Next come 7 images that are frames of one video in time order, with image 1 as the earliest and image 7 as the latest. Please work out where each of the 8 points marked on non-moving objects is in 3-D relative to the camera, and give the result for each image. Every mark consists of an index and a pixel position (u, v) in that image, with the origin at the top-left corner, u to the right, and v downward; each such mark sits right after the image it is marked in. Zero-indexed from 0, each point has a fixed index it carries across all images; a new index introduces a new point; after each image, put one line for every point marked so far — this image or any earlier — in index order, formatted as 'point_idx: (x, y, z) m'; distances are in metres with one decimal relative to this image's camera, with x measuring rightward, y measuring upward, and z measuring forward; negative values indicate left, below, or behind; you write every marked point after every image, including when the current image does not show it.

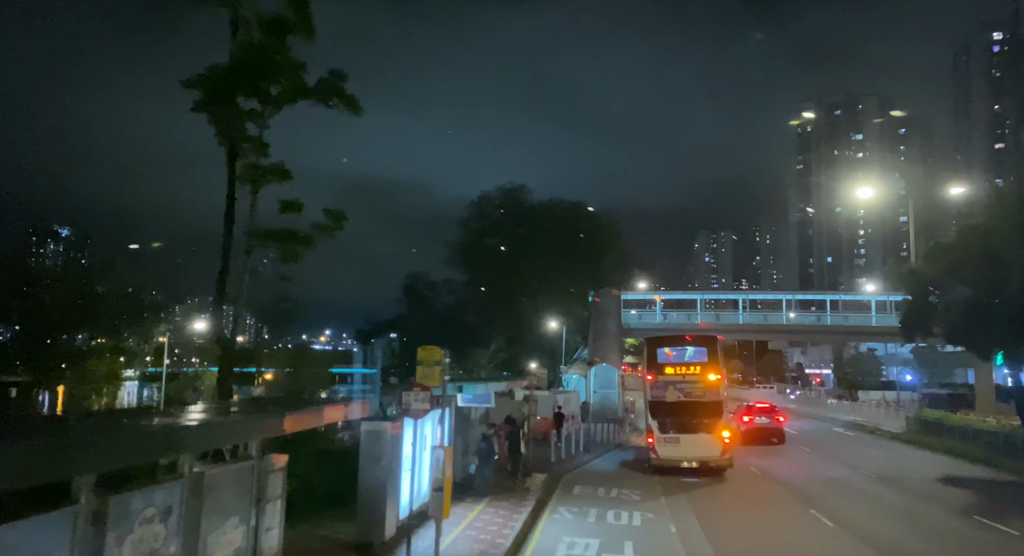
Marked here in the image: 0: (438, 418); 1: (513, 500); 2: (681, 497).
0: (-1.2, -2.2, +12.2) m
1: (0.0, -4.0, +14.1) m
2: (+3.5, -4.6, +16.3) m
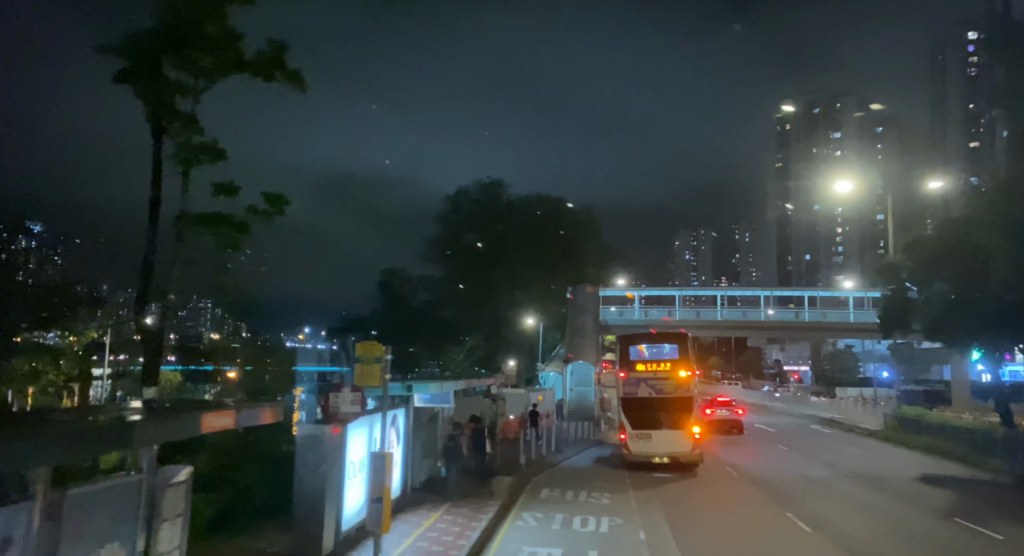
0: (-1.8, -2.1, +11.4) m
1: (-0.7, -3.9, +13.4) m
2: (+2.8, -4.5, +15.6) m
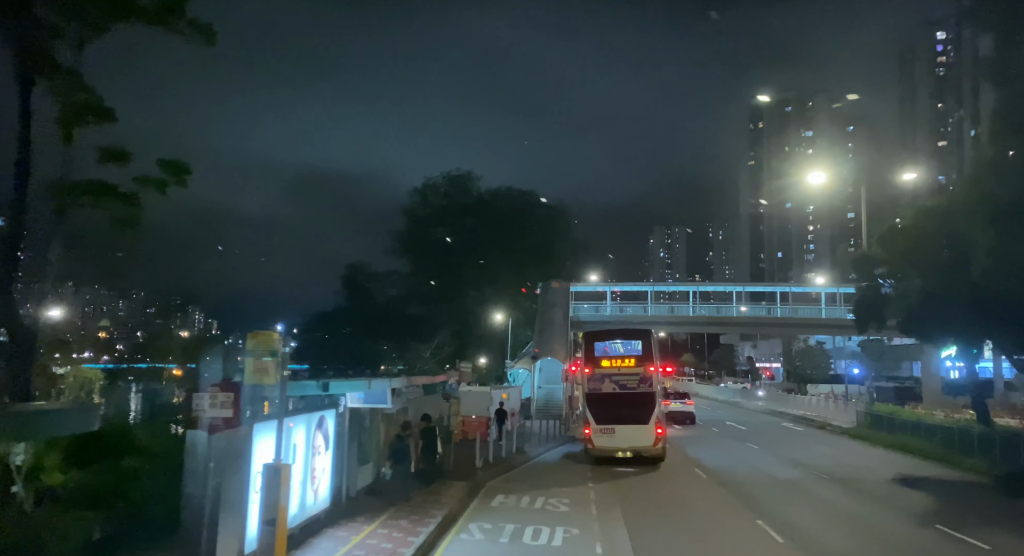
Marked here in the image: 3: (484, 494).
0: (-2.5, -1.9, +10.2) m
1: (-1.5, -3.7, +12.2) m
2: (+1.9, -4.3, +14.5) m
3: (-0.6, -4.2, +15.1) m
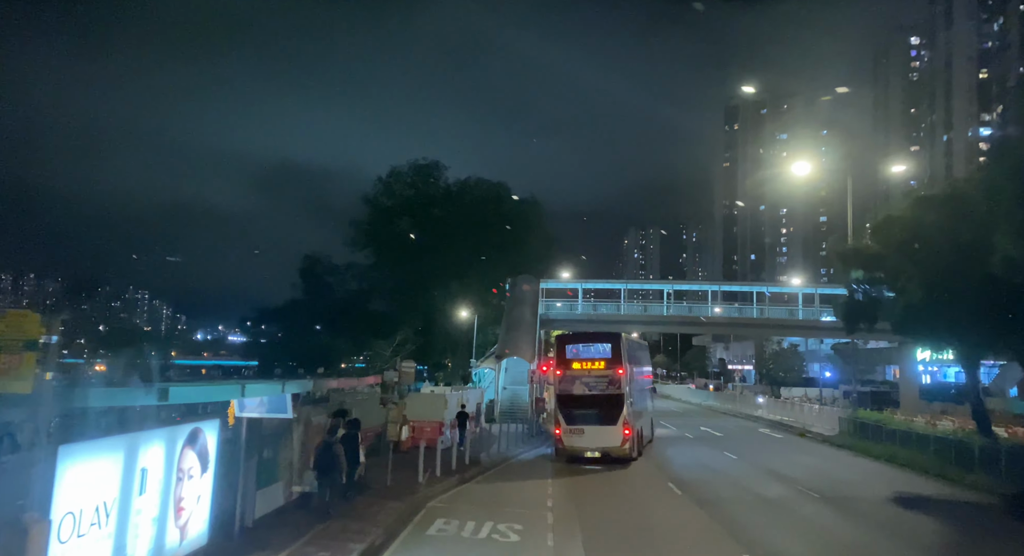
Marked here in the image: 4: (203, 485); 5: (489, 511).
0: (-3.3, -1.6, +7.9) m
1: (-2.3, -3.4, +9.9) m
2: (+1.0, -4.0, +12.3) m
3: (-1.5, -3.9, +12.8) m
4: (-3.3, -2.2, +8.2) m
5: (-0.4, -4.1, +13.8) m
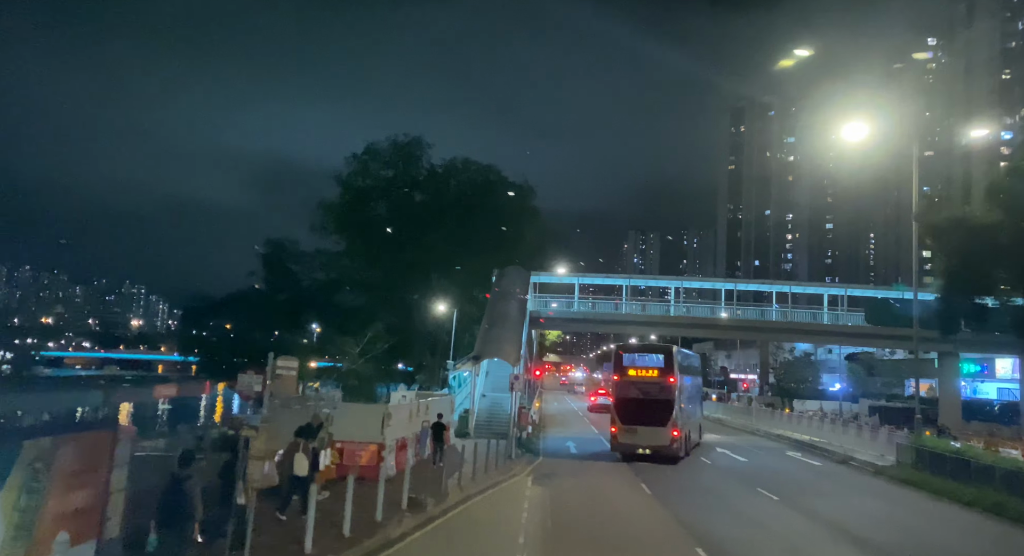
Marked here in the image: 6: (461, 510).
0: (-3.9, -0.9, +2.1) m
1: (-3.0, -2.7, +4.1) m
2: (+0.3, -3.4, +6.5) m
3: (-2.2, -3.3, +7.0) m
4: (-3.9, -1.5, +2.5) m
5: (-1.1, -3.5, +8.0) m
6: (-1.0, -4.5, +15.0) m
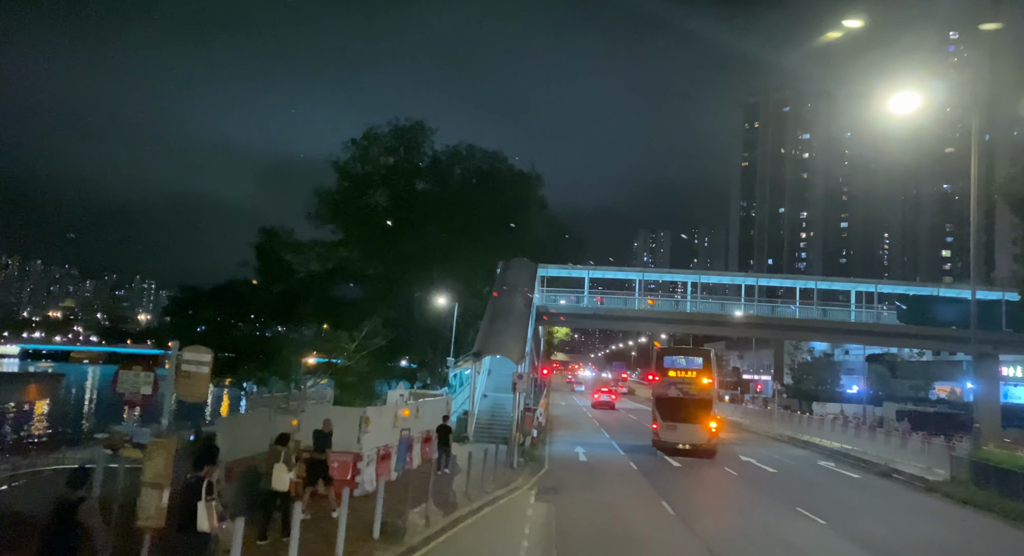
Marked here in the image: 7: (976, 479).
0: (-4.1, -0.6, -0.4) m
1: (-3.2, -2.4, +1.6) m
2: (+0.2, -3.1, +4.0) m
3: (-2.3, -2.9, +4.5) m
4: (-4.1, -1.1, 0.0) m
5: (-1.2, -3.2, +5.5) m
6: (-1.0, -4.1, +12.4) m
7: (+11.1, -4.8, +18.6) m
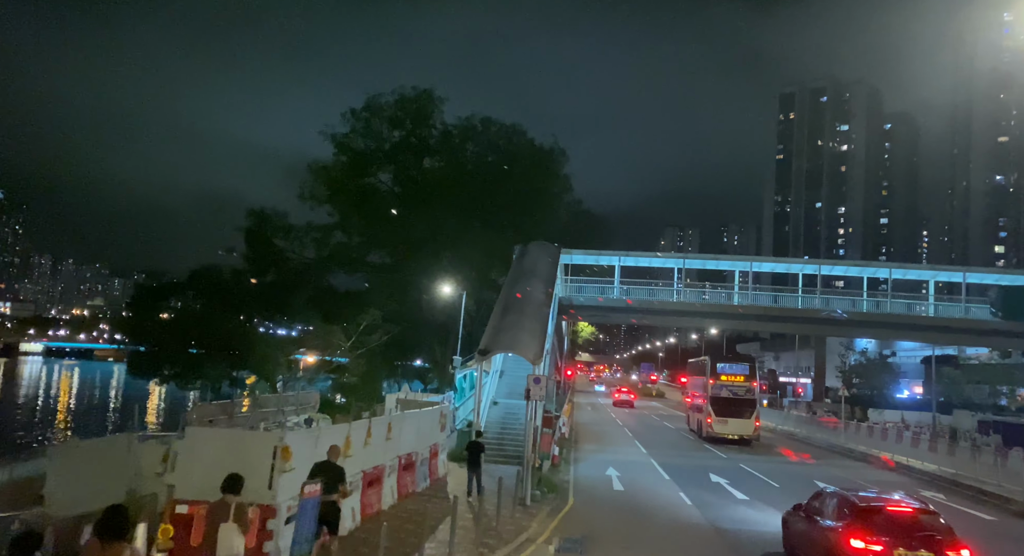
0: (-4.5, 0.0, -5.7) m
1: (-3.6, -1.8, -3.7) m
2: (-0.1, -2.5, -1.4) m
3: (-2.6, -2.3, -0.8) m
4: (-4.5, -0.5, -5.3) m
5: (-1.5, -2.6, +0.2) m
6: (-1.1, -3.5, +7.1) m
7: (+11.3, -4.2, +12.8) m
